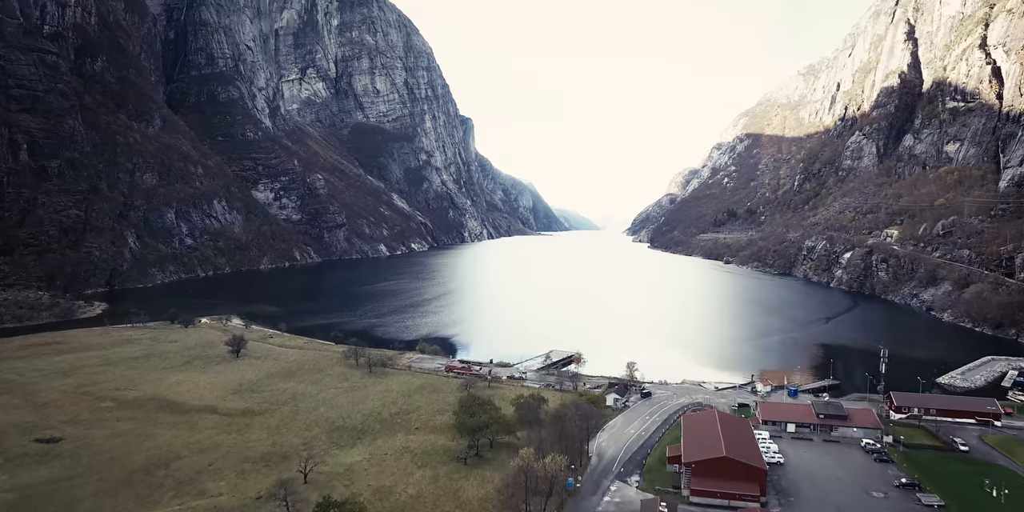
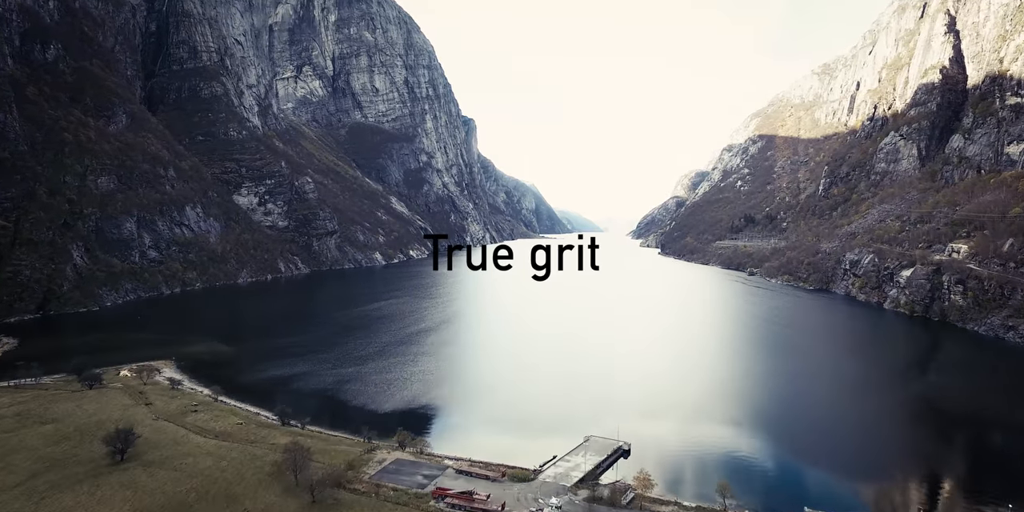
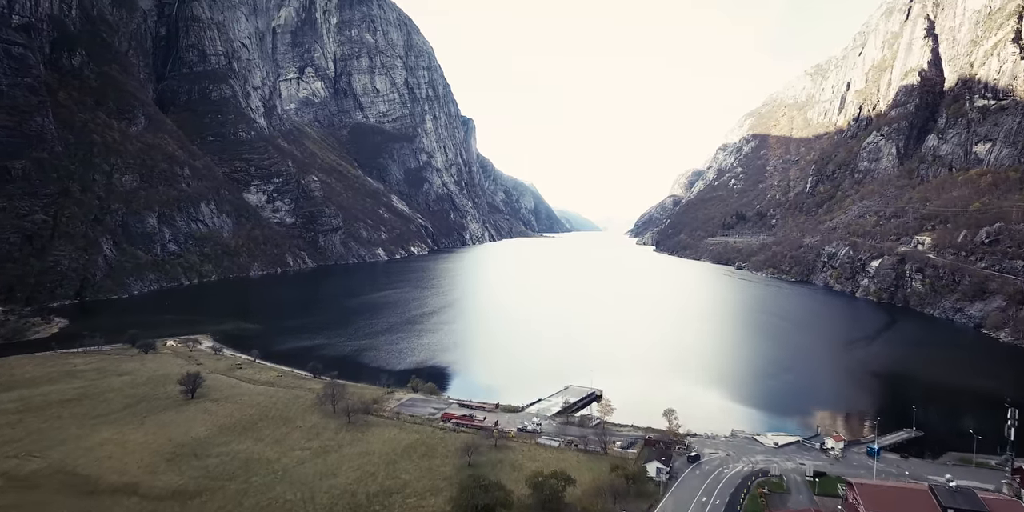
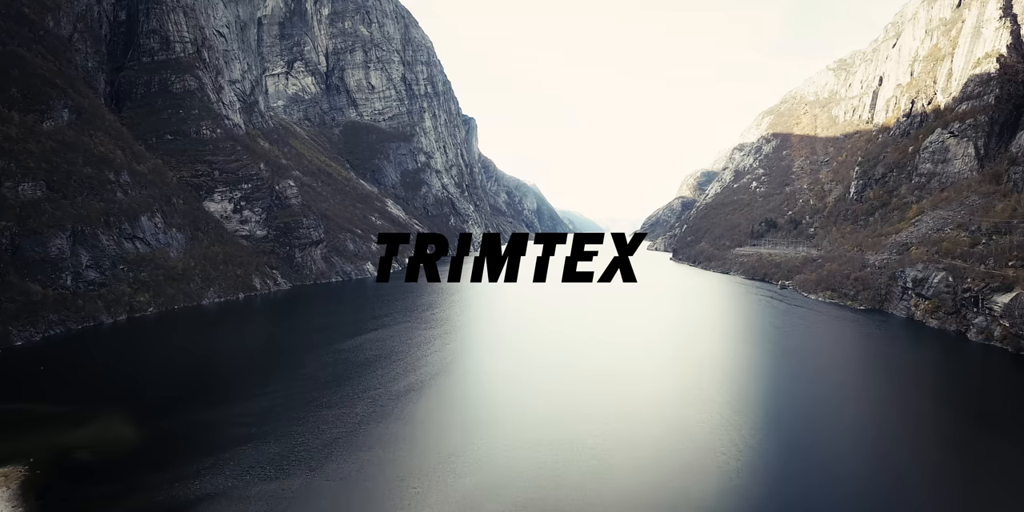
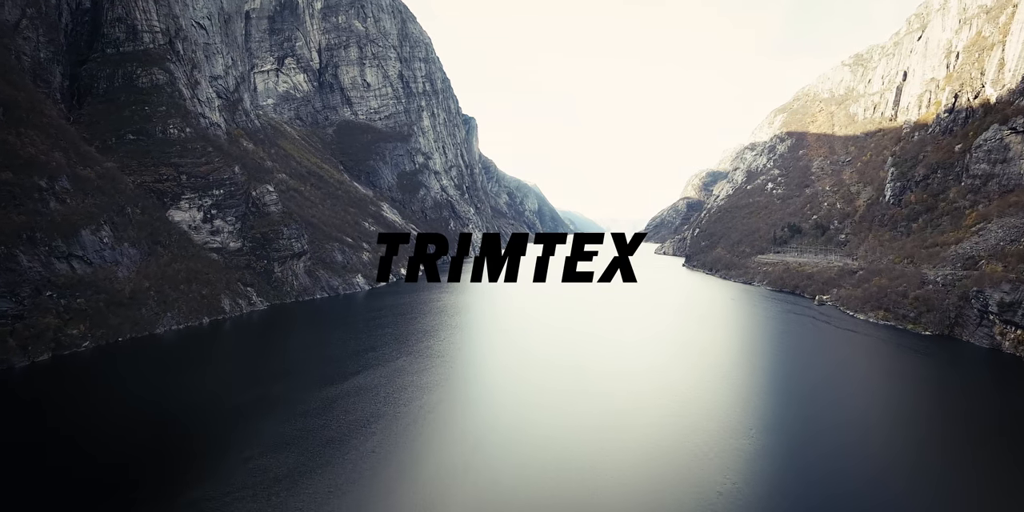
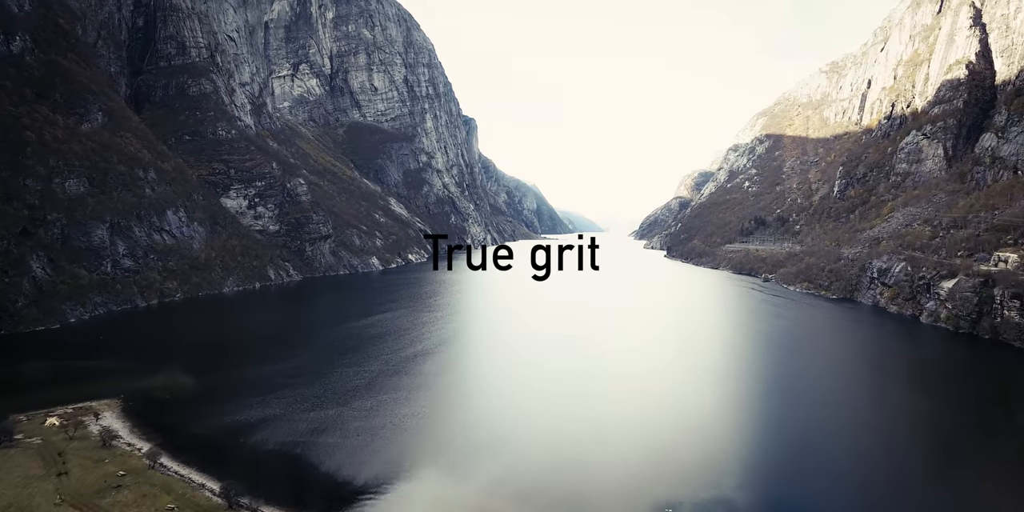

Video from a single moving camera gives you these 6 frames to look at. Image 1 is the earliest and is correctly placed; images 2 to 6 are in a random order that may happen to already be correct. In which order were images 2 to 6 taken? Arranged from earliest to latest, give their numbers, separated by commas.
3, 2, 6, 4, 5
